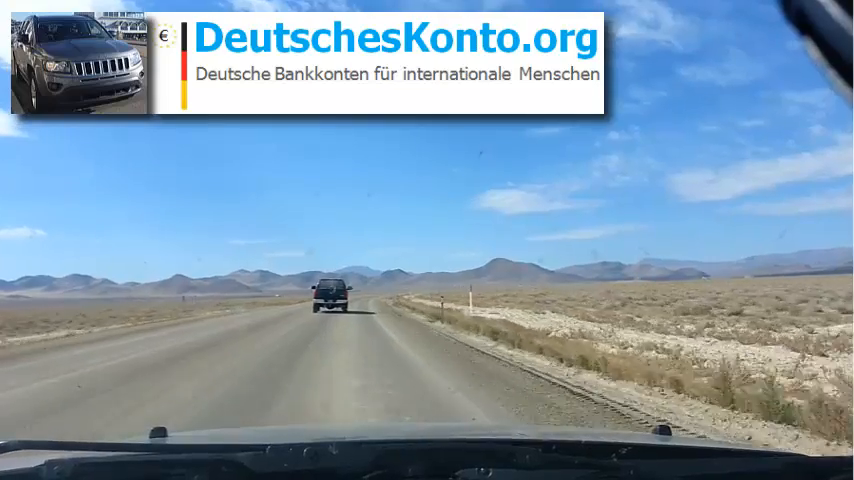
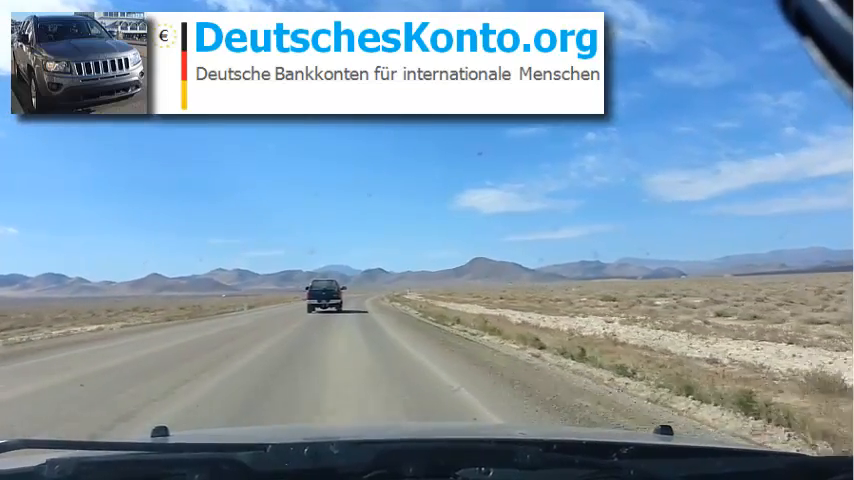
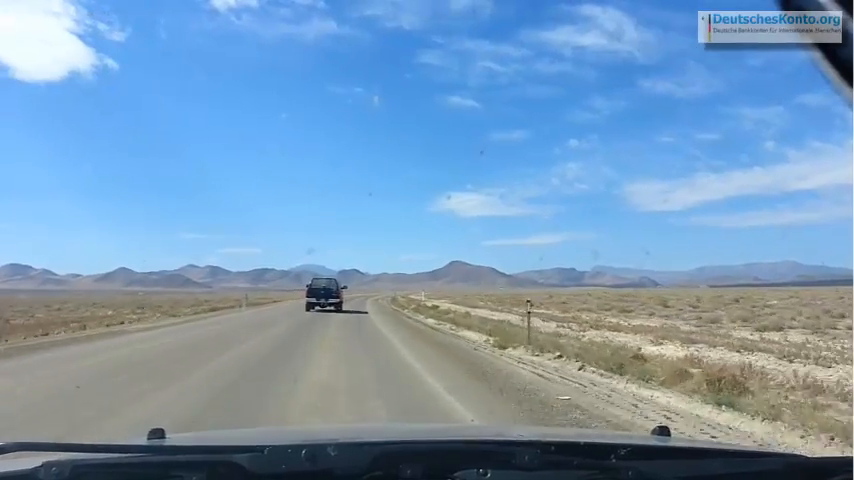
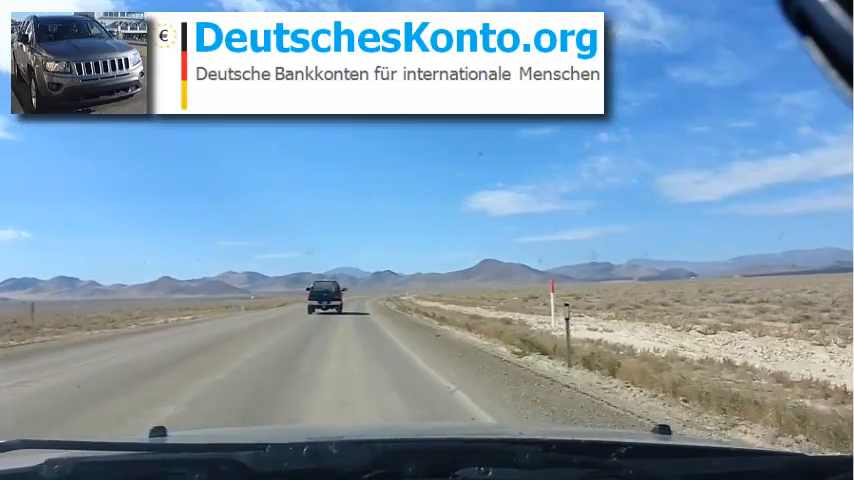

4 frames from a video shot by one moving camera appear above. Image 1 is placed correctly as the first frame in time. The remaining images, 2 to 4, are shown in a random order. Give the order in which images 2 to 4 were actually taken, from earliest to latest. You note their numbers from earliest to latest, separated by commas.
4, 2, 3
